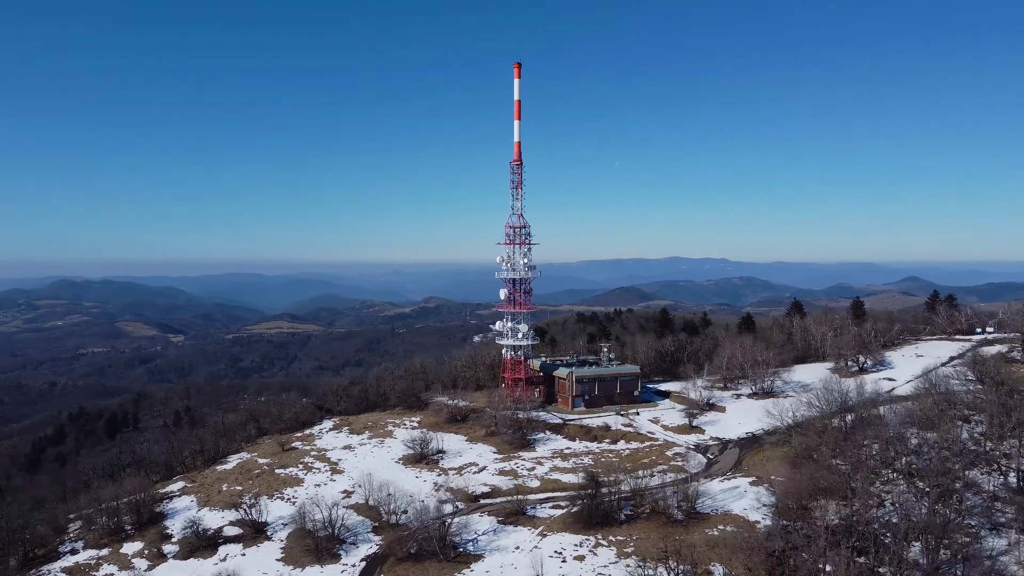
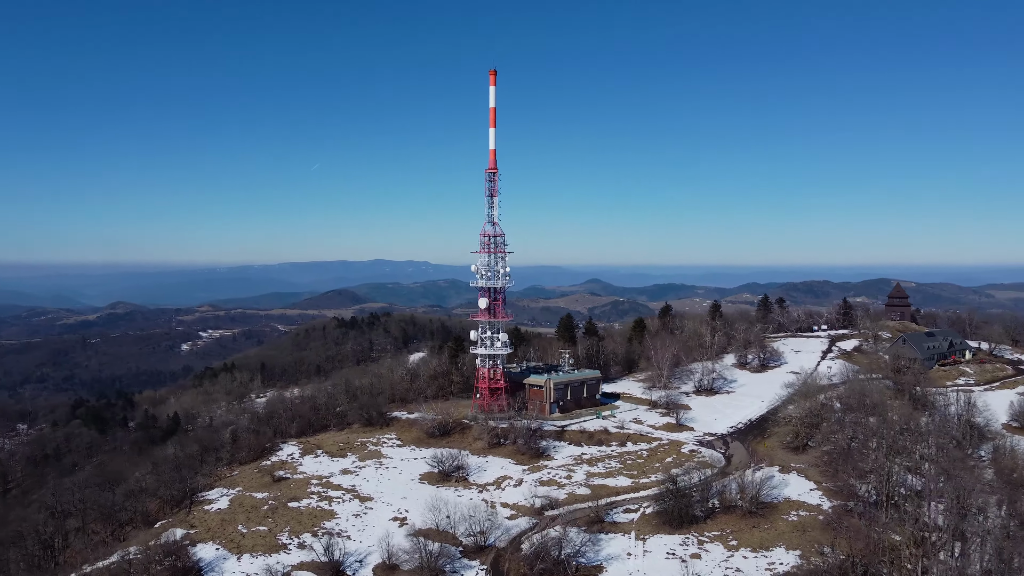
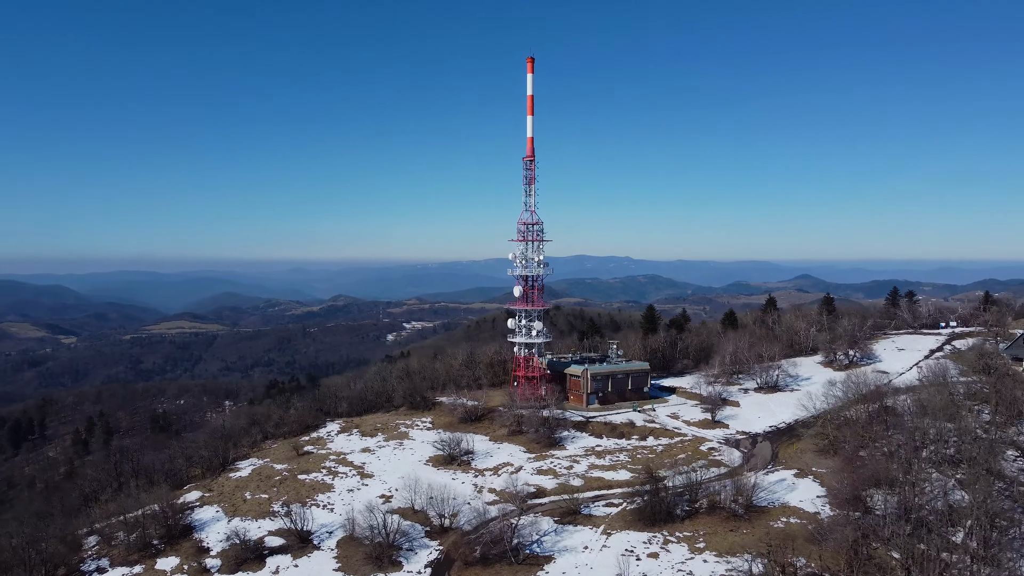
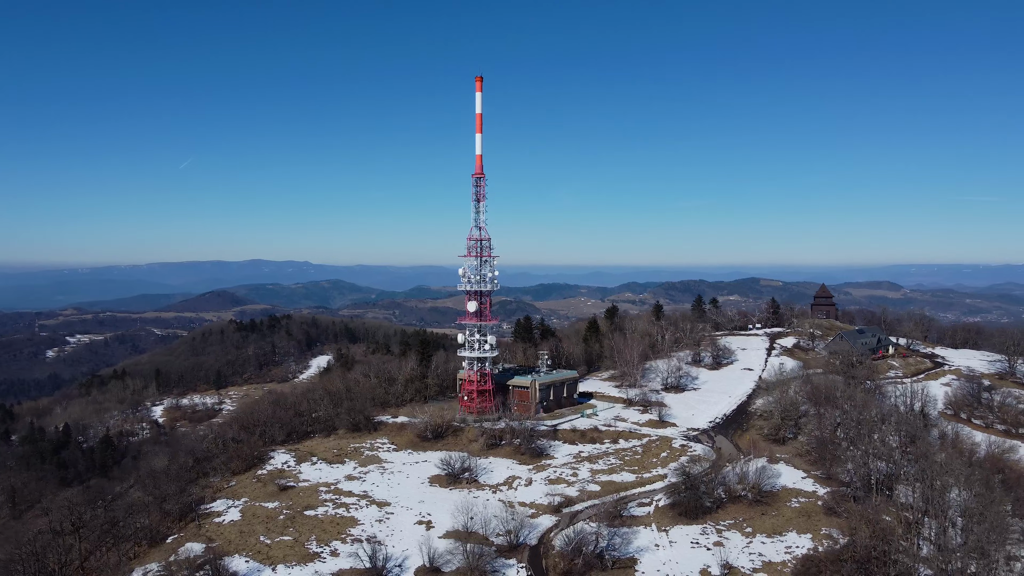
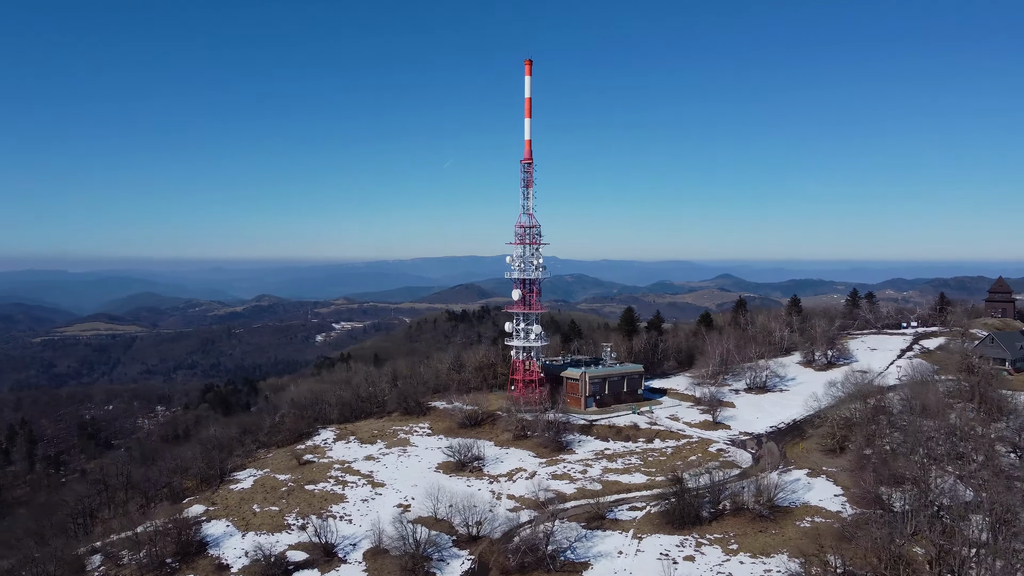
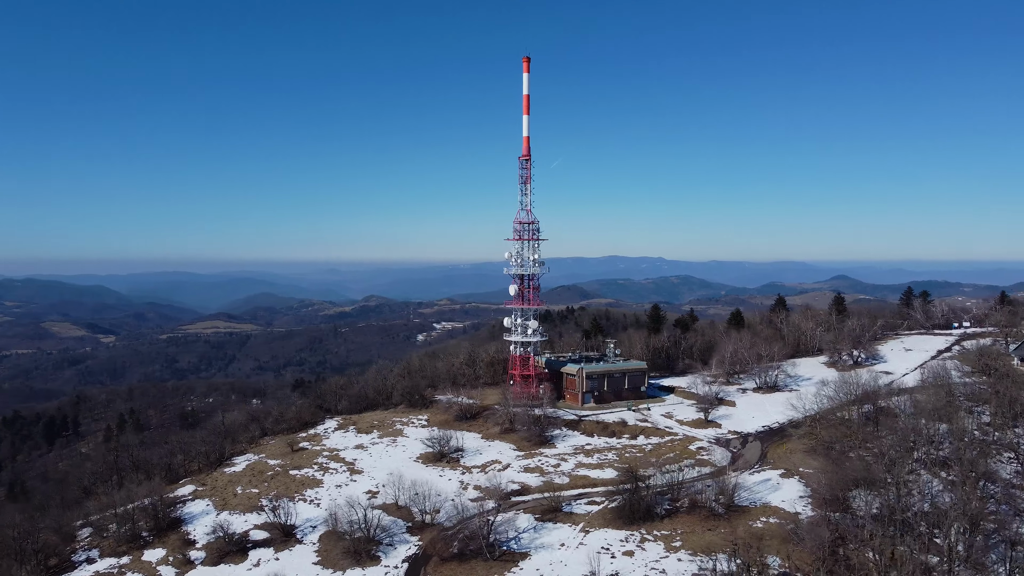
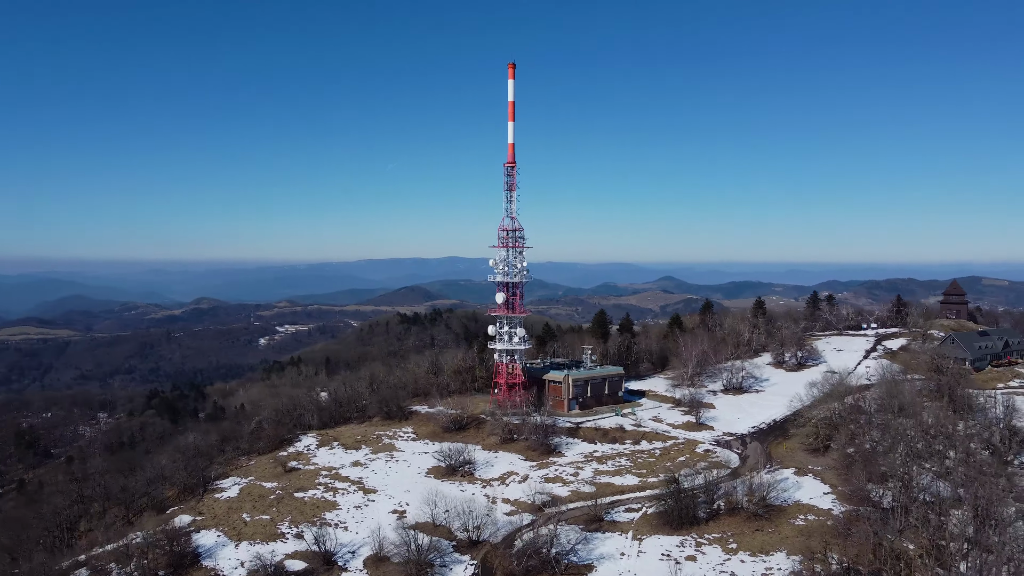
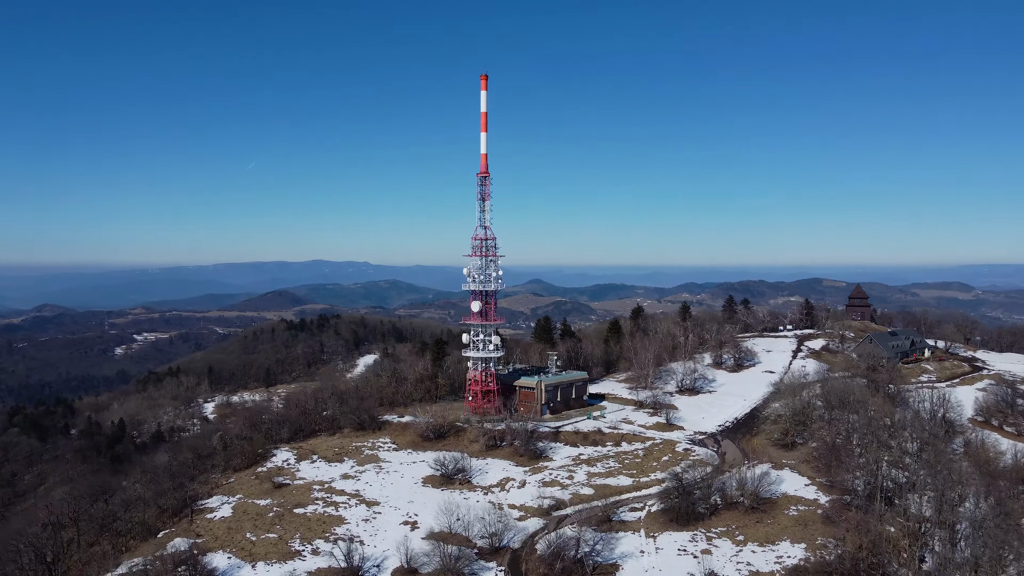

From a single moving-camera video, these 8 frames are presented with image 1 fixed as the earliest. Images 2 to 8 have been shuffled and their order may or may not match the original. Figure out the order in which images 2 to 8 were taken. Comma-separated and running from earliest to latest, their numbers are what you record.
6, 3, 5, 7, 2, 8, 4
